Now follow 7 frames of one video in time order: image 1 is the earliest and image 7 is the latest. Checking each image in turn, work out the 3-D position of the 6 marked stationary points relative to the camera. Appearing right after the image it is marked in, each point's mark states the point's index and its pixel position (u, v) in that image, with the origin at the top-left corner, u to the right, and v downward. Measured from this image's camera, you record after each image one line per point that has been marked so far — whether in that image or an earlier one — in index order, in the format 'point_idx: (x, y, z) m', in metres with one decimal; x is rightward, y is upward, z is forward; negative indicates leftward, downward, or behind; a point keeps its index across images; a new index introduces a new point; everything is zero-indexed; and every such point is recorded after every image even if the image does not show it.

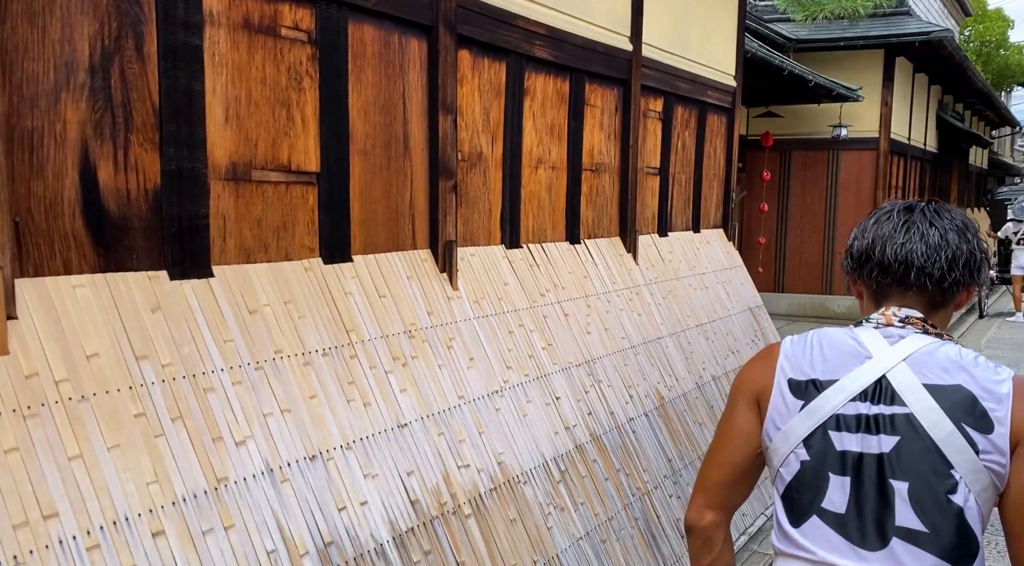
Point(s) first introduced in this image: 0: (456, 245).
0: (-0.2, +0.2, +3.3) m
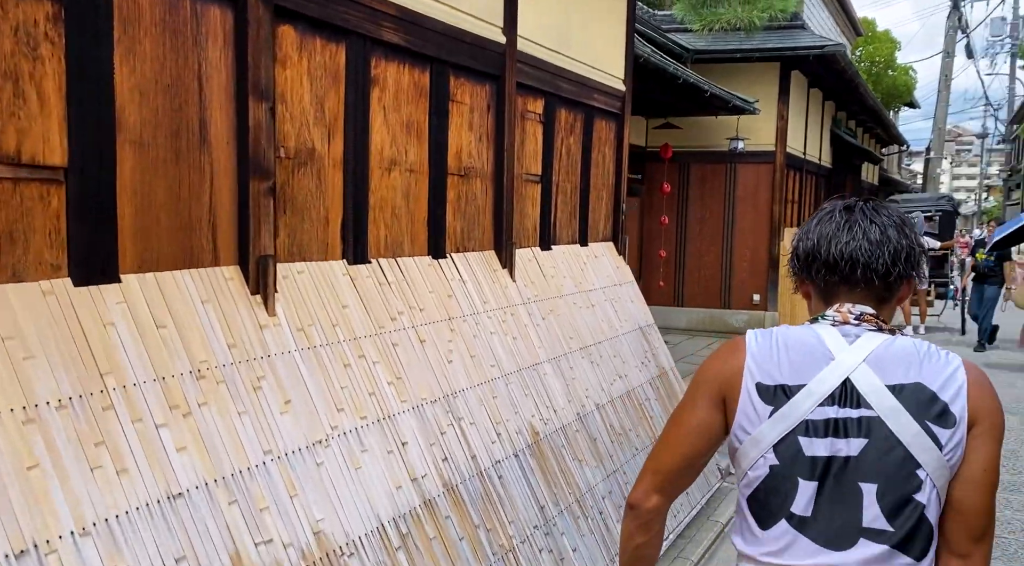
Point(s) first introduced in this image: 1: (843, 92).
0: (-0.8, +0.1, +2.7) m
1: (+5.5, +3.2, +13.9) m
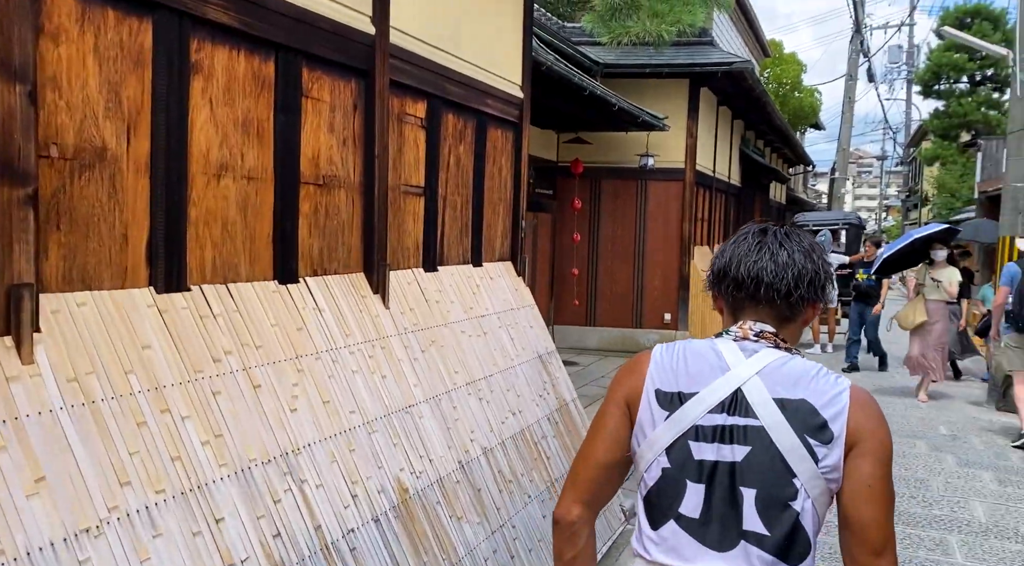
0: (-1.2, 0.0, +2.1) m
1: (+4.0, +2.9, +13.9) m
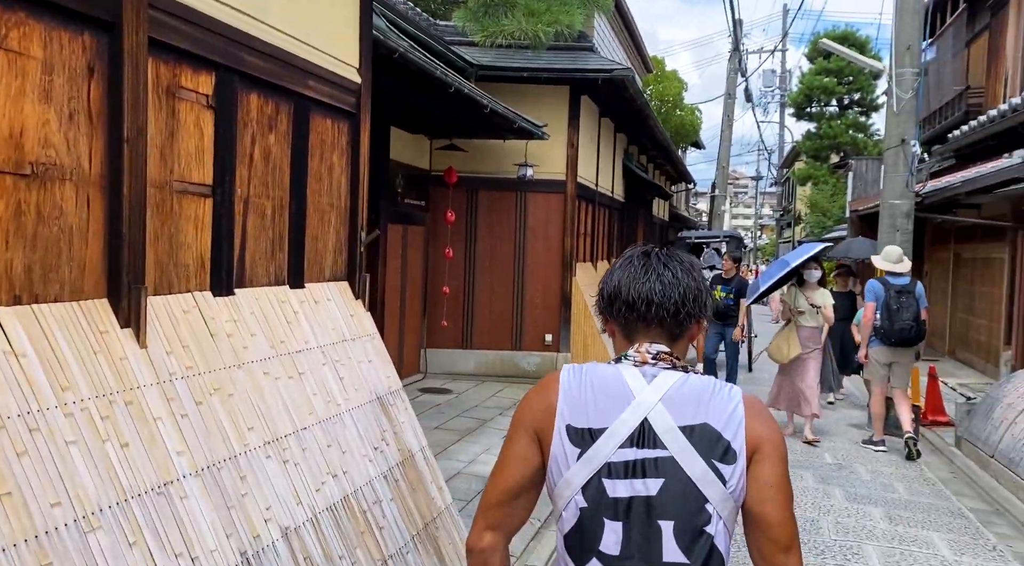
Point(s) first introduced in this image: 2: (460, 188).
0: (-1.6, -0.1, +1.1) m
1: (+2.0, +2.6, +13.5) m
2: (-0.7, +1.2, +10.4) m
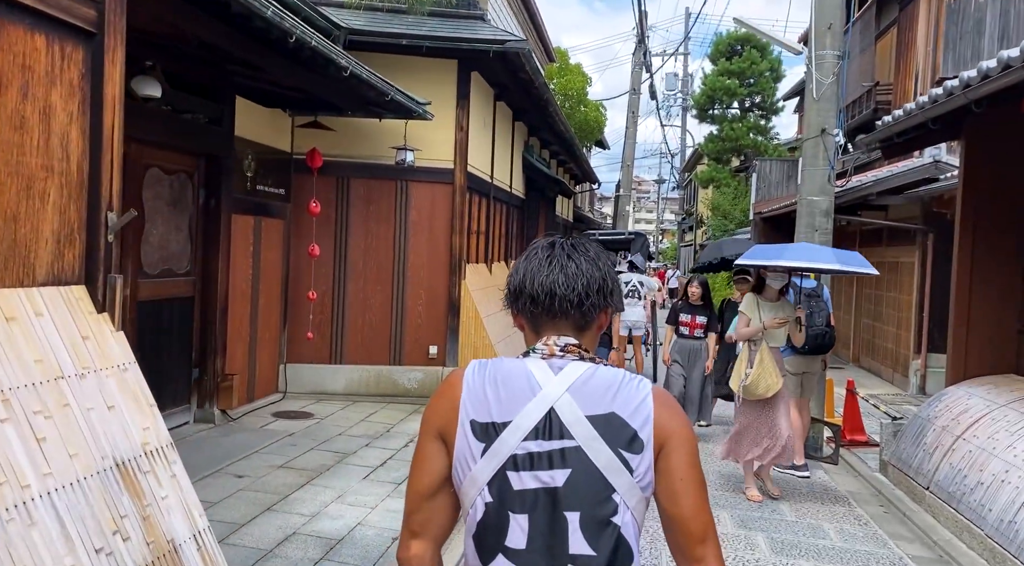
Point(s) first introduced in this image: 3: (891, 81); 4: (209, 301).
0: (-1.9, -0.1, -0.4) m
1: (+0.3, +2.5, +12.3) m
2: (-2.0, +1.2, +8.9) m
3: (+6.0, +3.2, +13.4) m
4: (-2.7, -0.2, +7.4) m
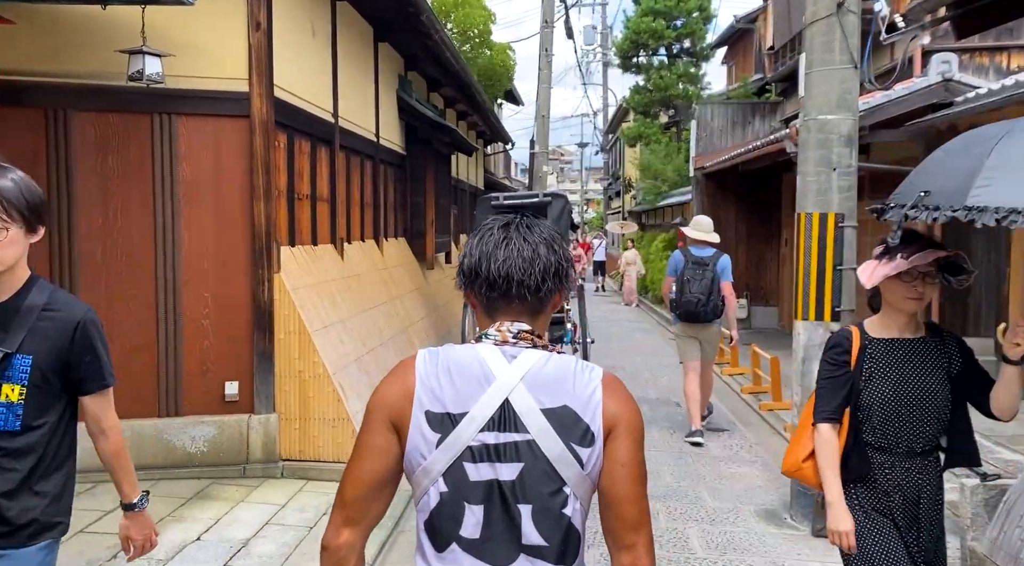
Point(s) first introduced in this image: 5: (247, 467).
0: (-2.1, -0.4, -4.0) m
1: (-1.2, +2.7, +8.9) m
2: (-3.0, +1.1, +5.3) m
3: (+4.4, +3.7, +10.4) m
4: (-3.6, -0.3, +3.7) m
5: (-1.8, -1.2, +5.7) m
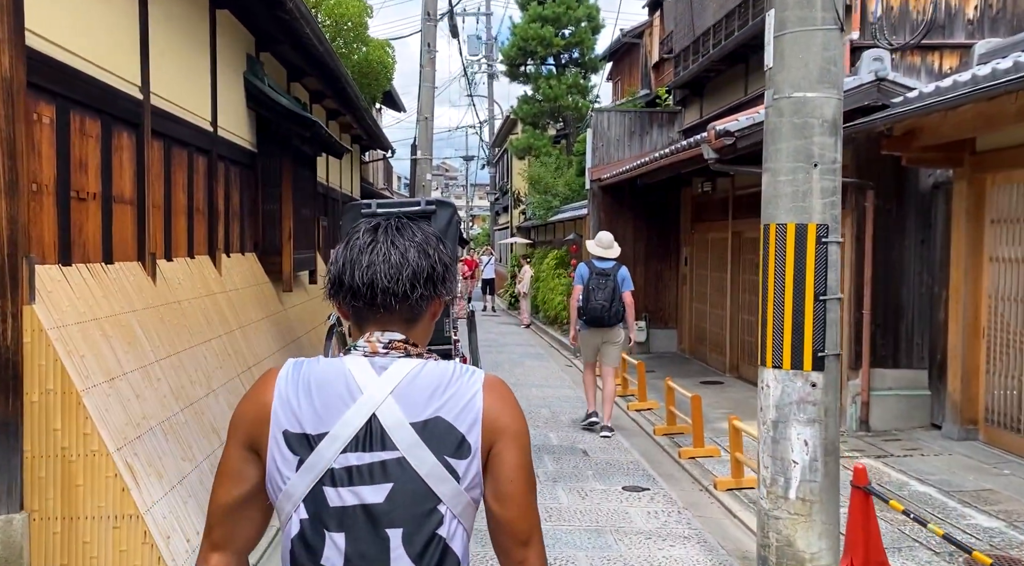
0: (-1.4, -0.4, -5.8) m
1: (-2.2, +2.5, +7.1) m
2: (-3.6, +1.0, +3.3) m
3: (+3.1, +3.4, +9.4) m
4: (-3.9, -0.4, +1.6) m
5: (-2.4, -1.4, +3.8) m
